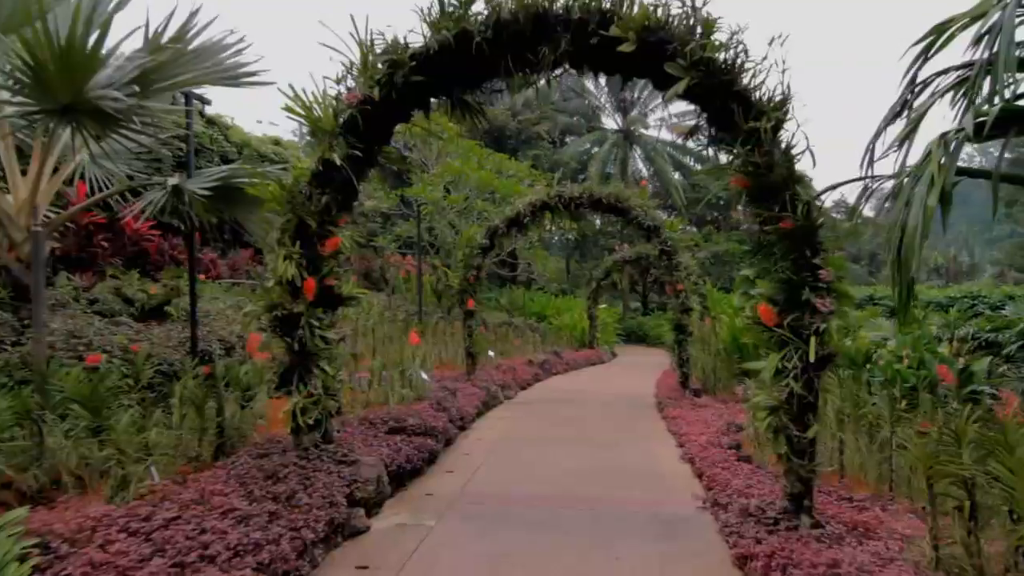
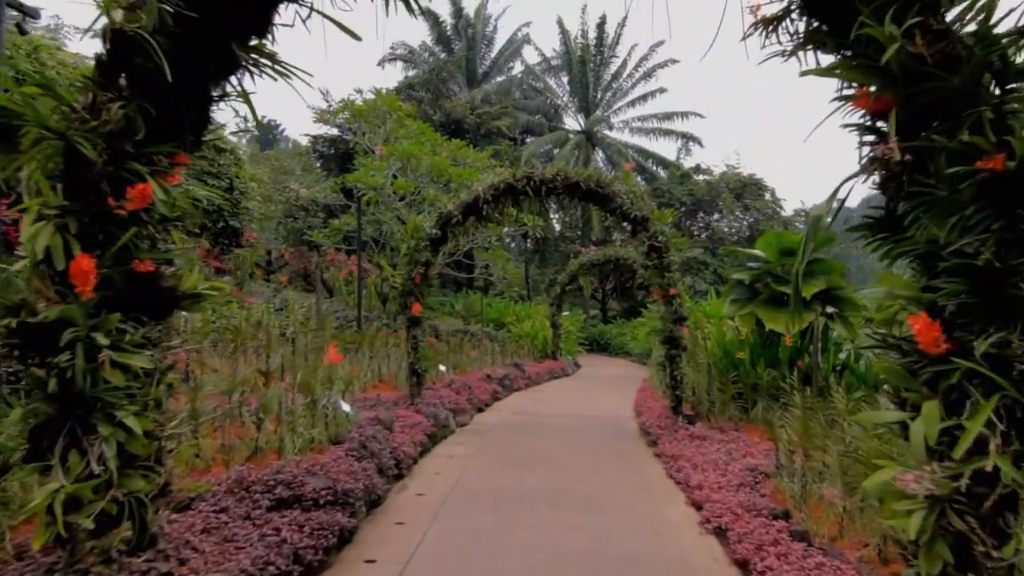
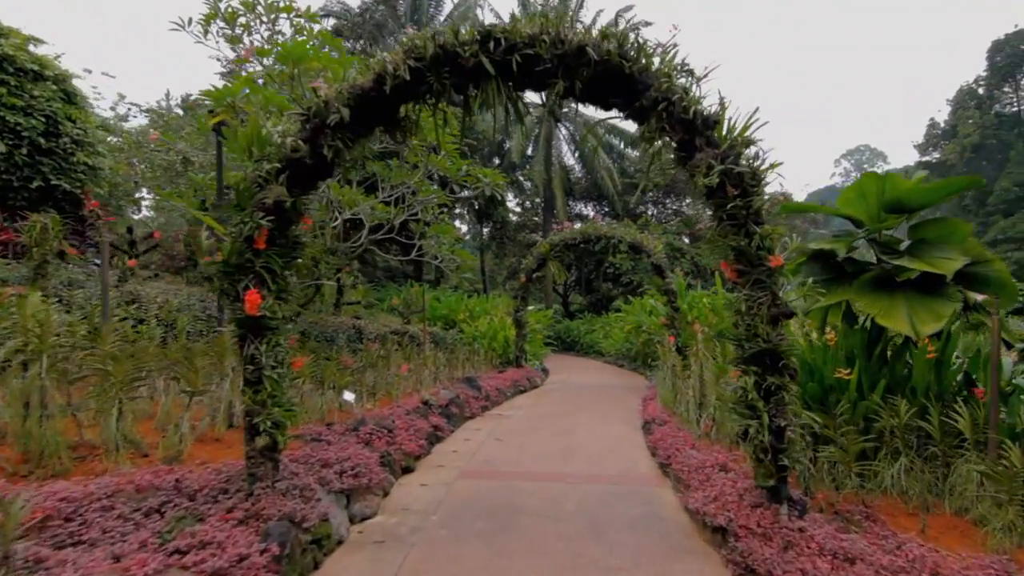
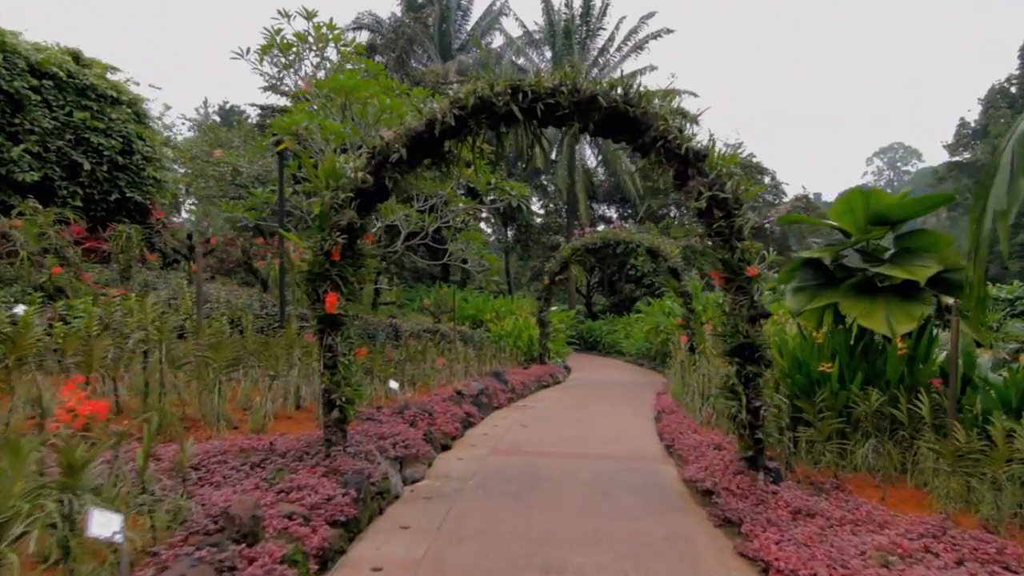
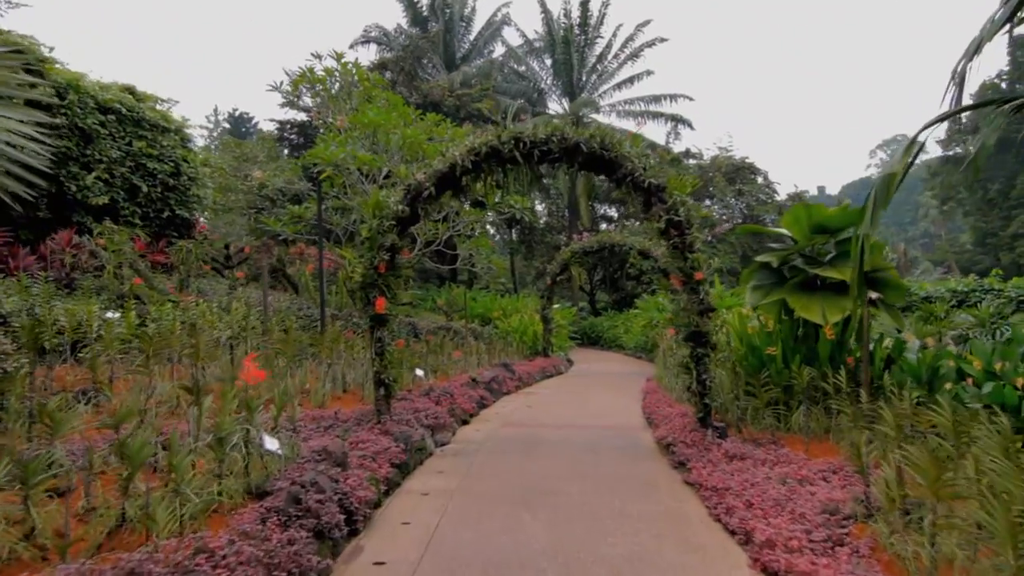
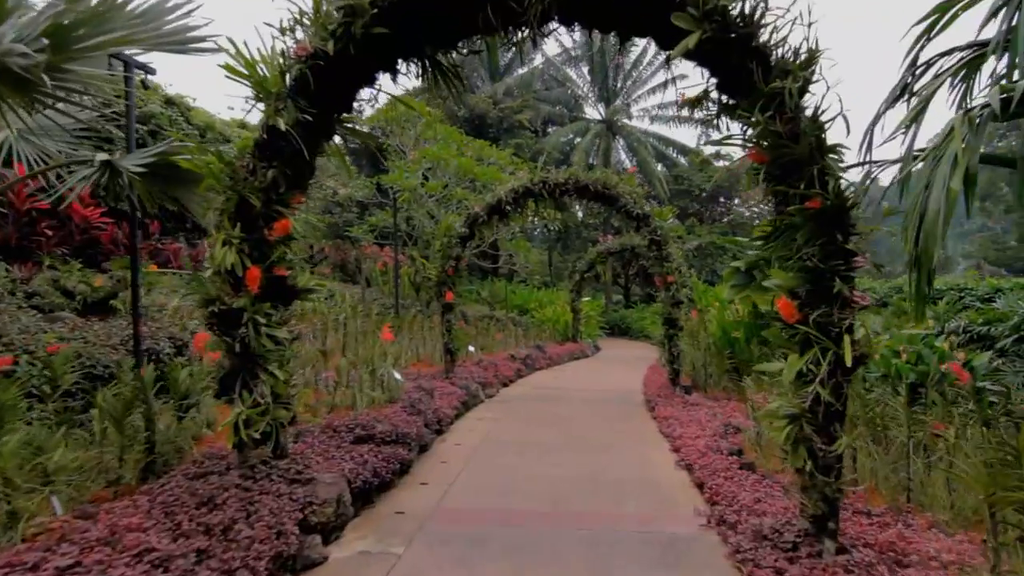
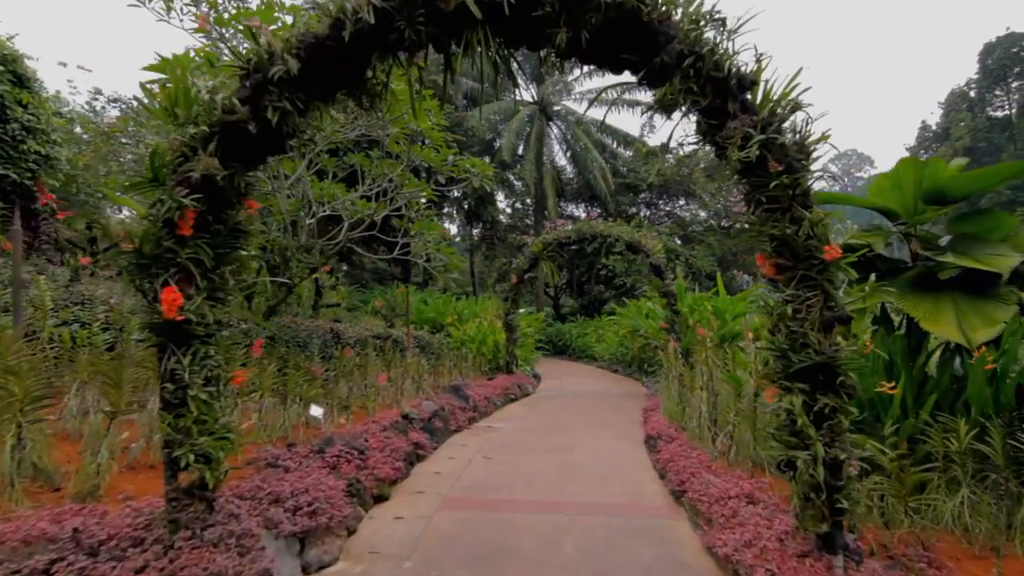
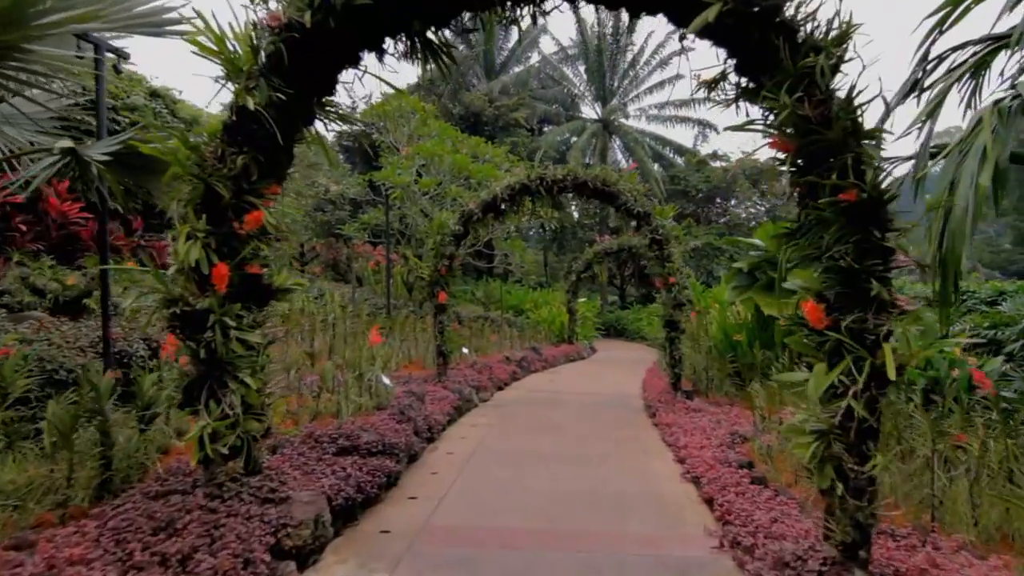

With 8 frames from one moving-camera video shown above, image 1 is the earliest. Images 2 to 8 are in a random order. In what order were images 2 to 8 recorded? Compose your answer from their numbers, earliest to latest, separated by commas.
6, 8, 2, 5, 4, 3, 7
